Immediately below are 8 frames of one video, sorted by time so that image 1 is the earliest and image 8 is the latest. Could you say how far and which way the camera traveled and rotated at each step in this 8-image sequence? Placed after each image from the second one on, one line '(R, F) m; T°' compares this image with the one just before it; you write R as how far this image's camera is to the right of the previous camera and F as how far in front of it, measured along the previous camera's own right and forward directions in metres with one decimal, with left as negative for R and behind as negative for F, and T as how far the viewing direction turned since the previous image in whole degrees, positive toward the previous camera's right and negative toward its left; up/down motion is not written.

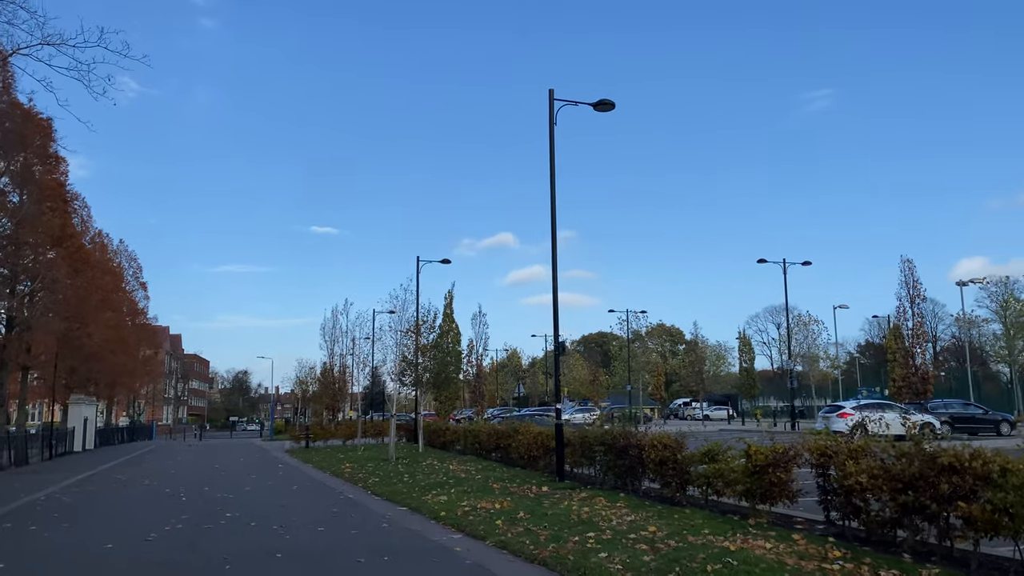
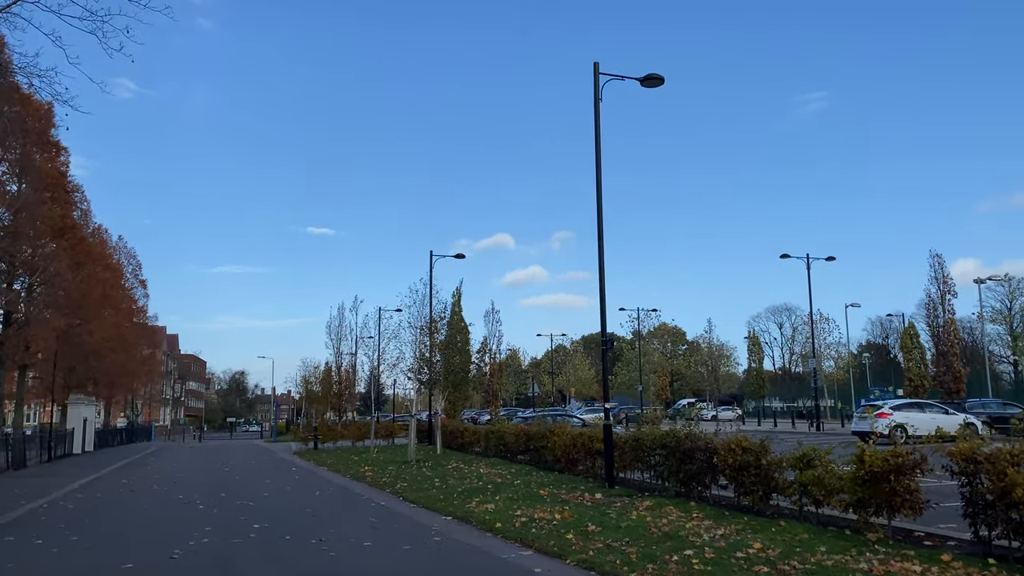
(-0.8, +1.3) m; 0°
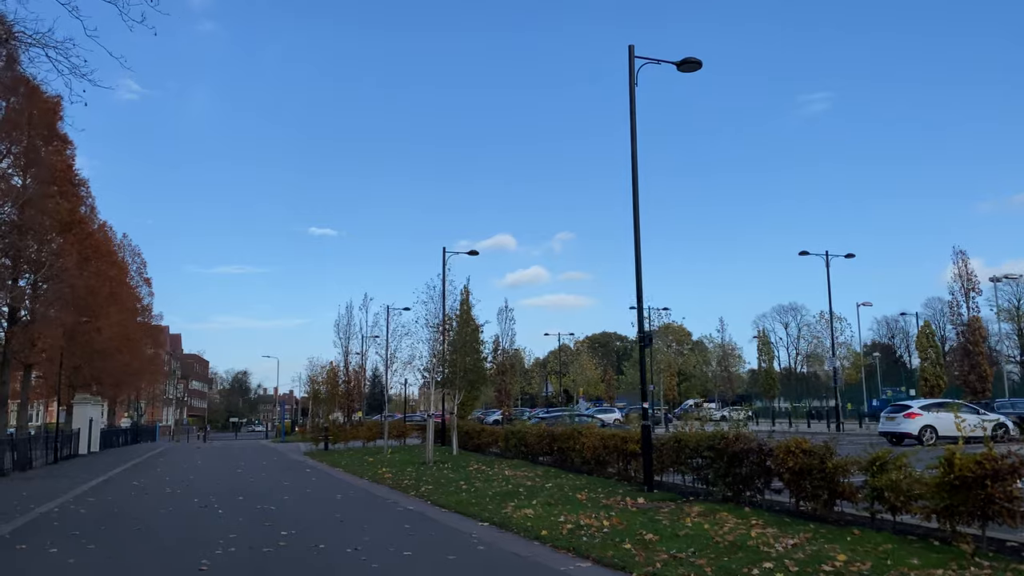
(-0.5, +0.7) m; 0°
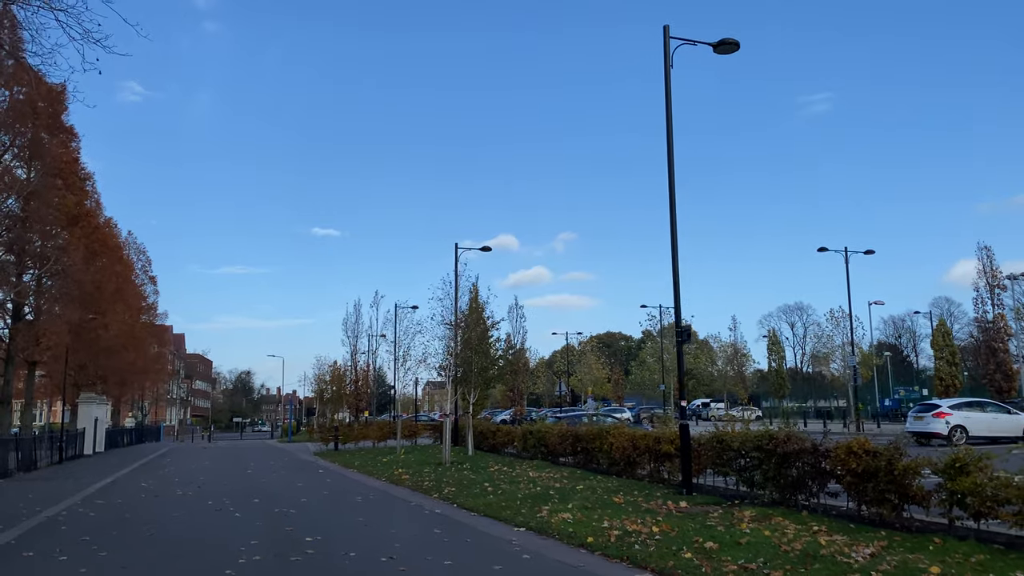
(-0.4, +0.7) m; 0°
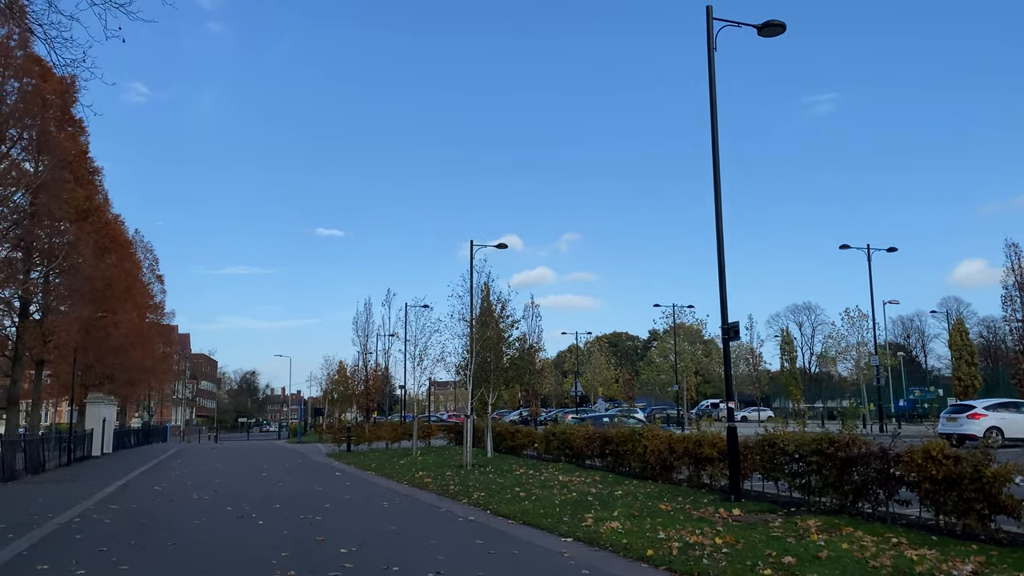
(-0.5, +0.7) m; 0°
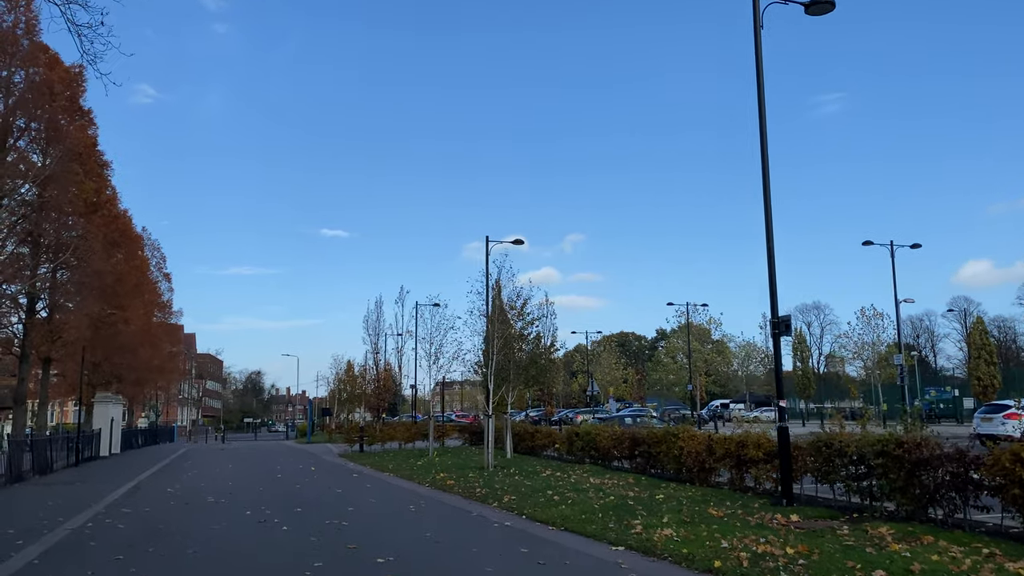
(-0.4, +0.7) m; 0°
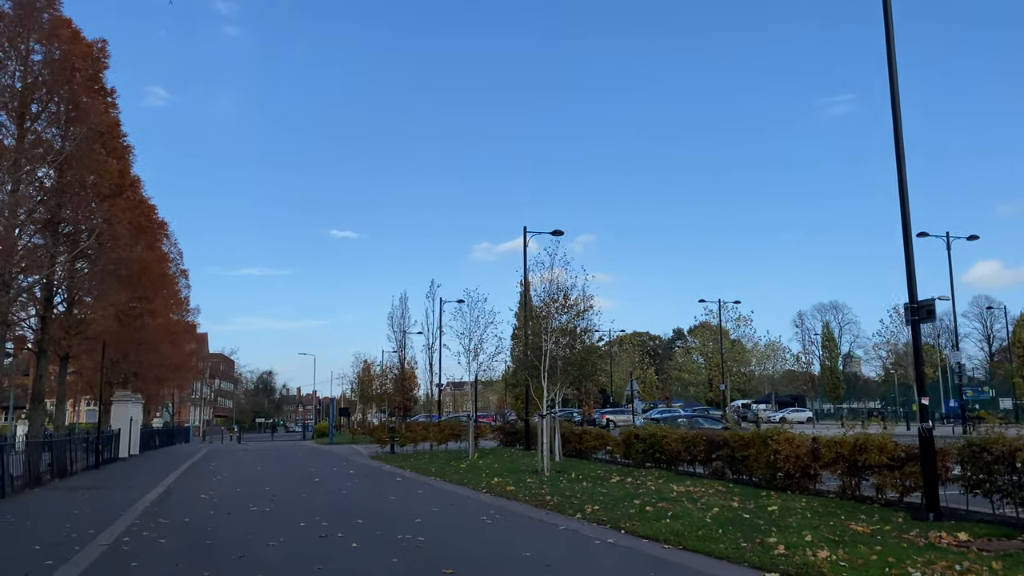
(-1.1, +1.6) m; -1°
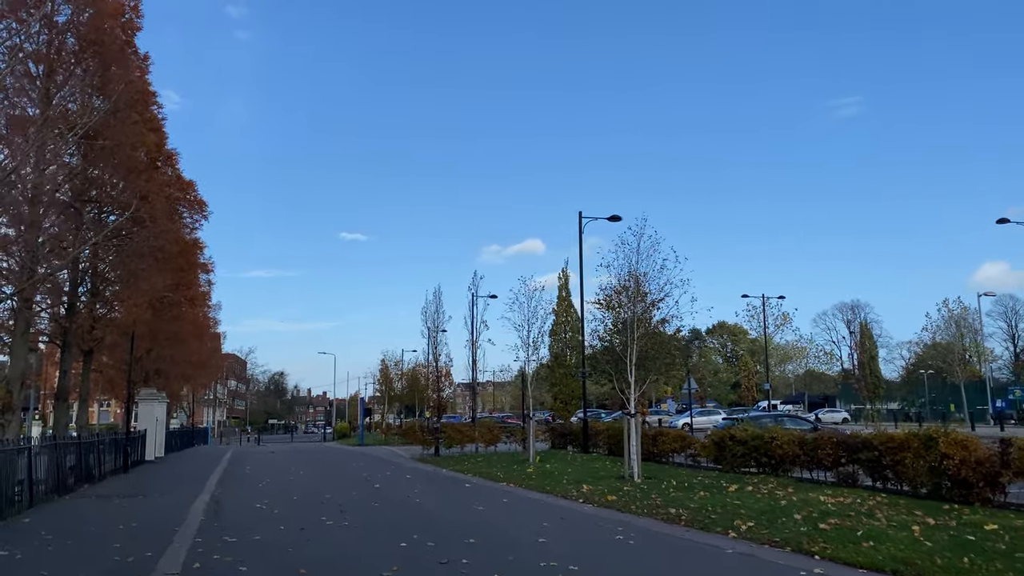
(-1.5, +2.1) m; -1°
